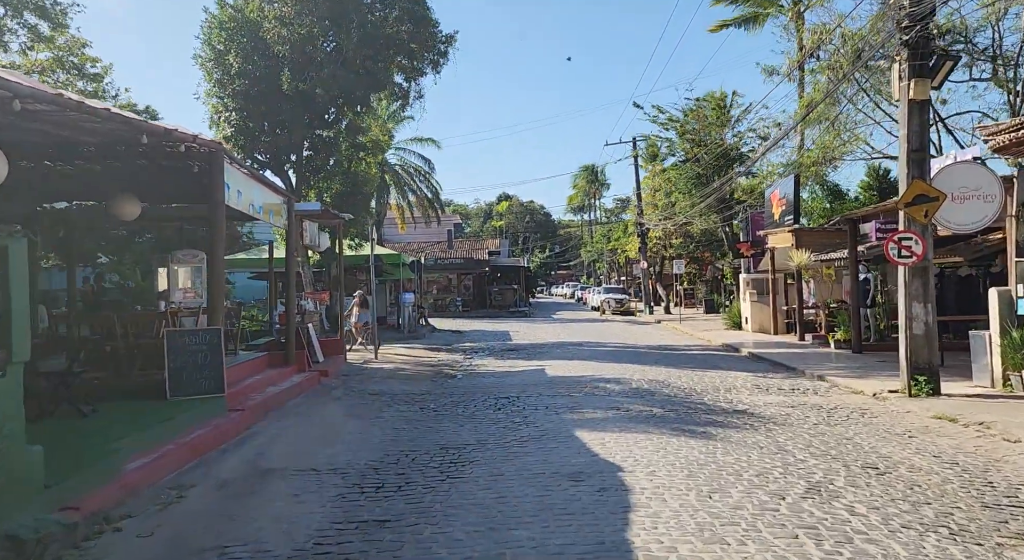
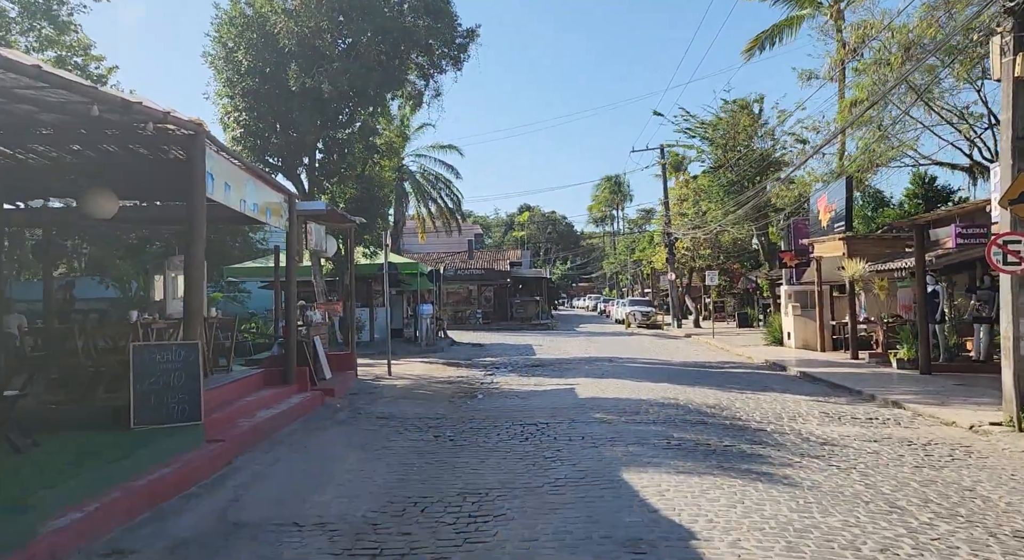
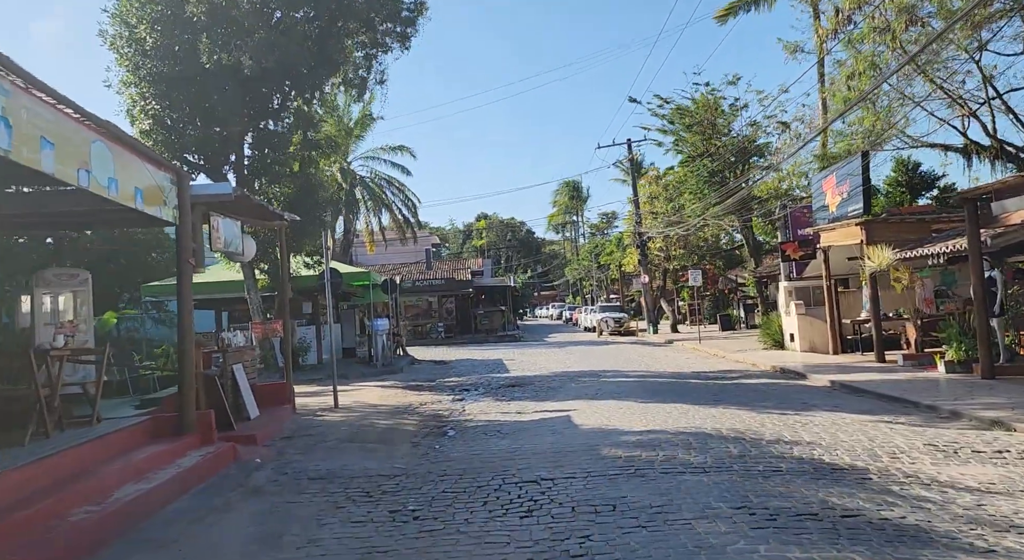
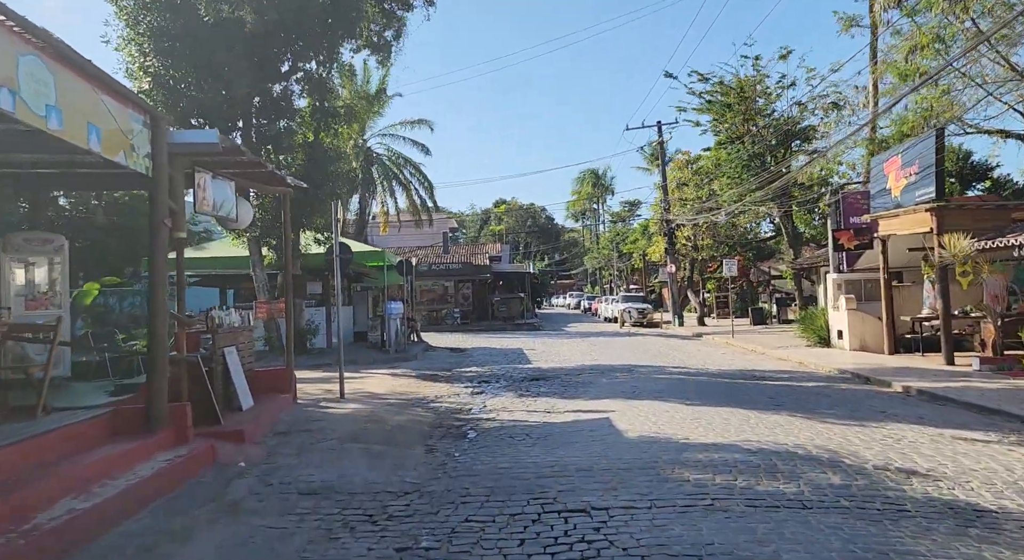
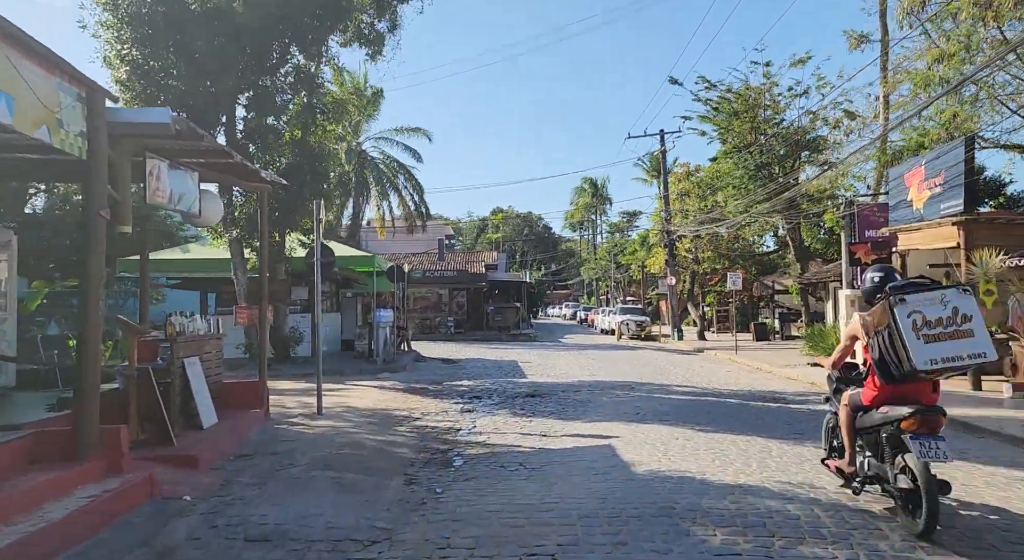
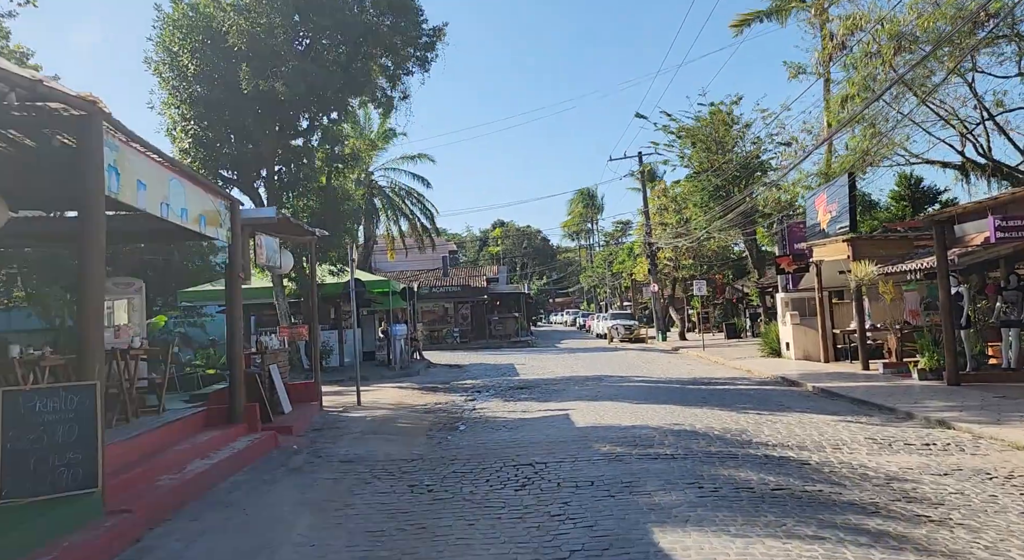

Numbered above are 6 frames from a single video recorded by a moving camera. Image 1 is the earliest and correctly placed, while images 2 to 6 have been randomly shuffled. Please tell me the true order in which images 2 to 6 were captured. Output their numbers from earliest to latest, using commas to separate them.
2, 6, 3, 4, 5
